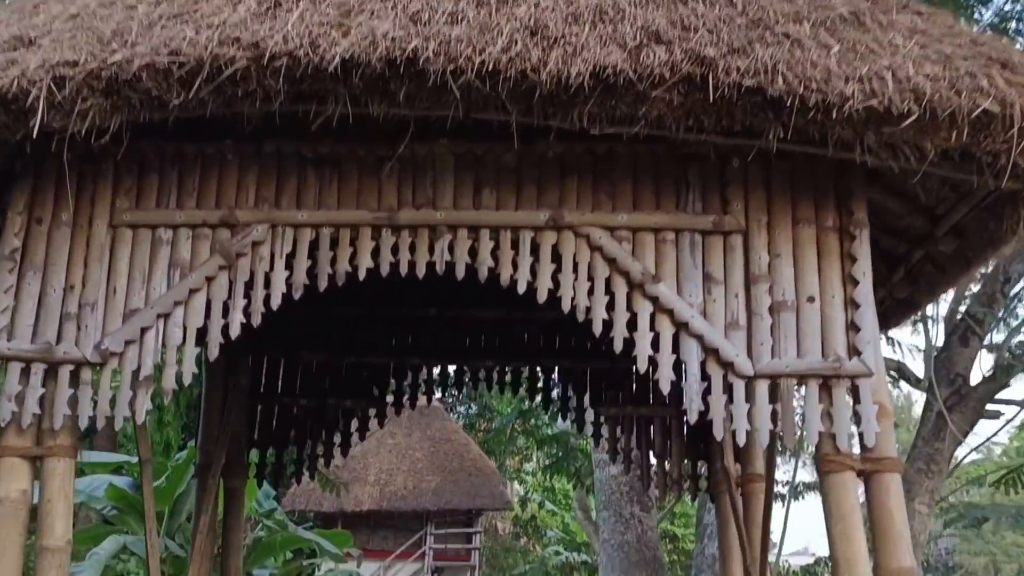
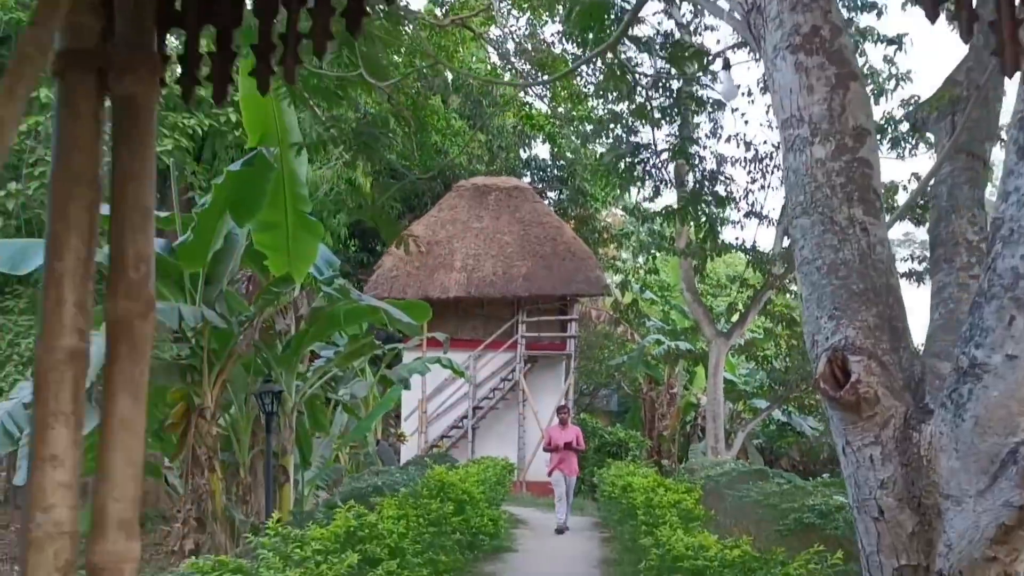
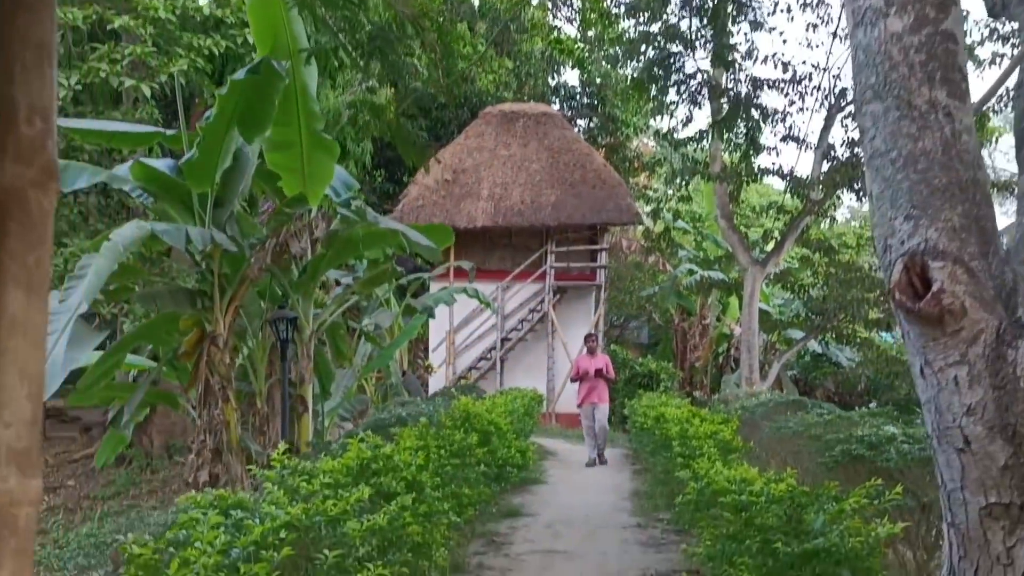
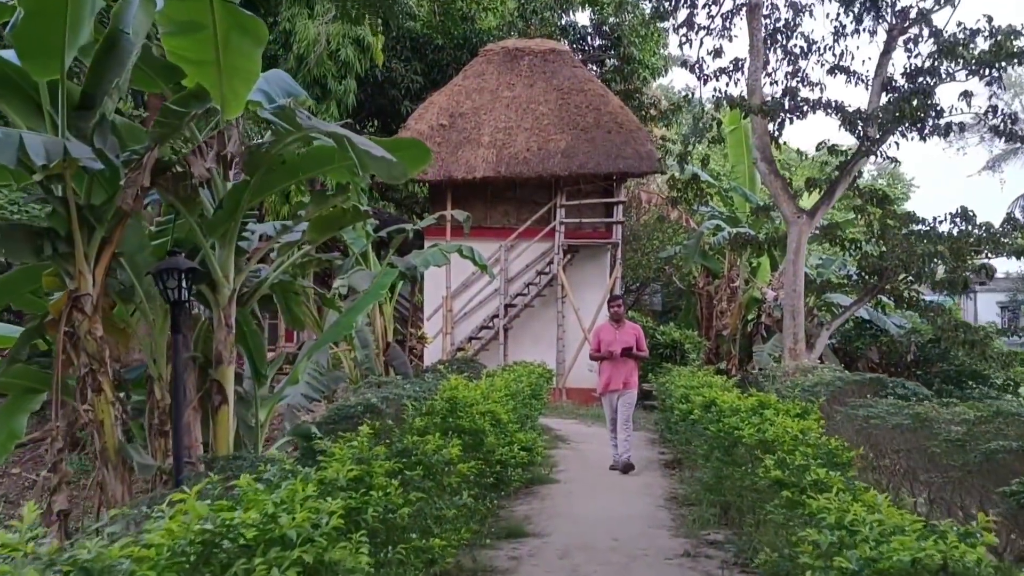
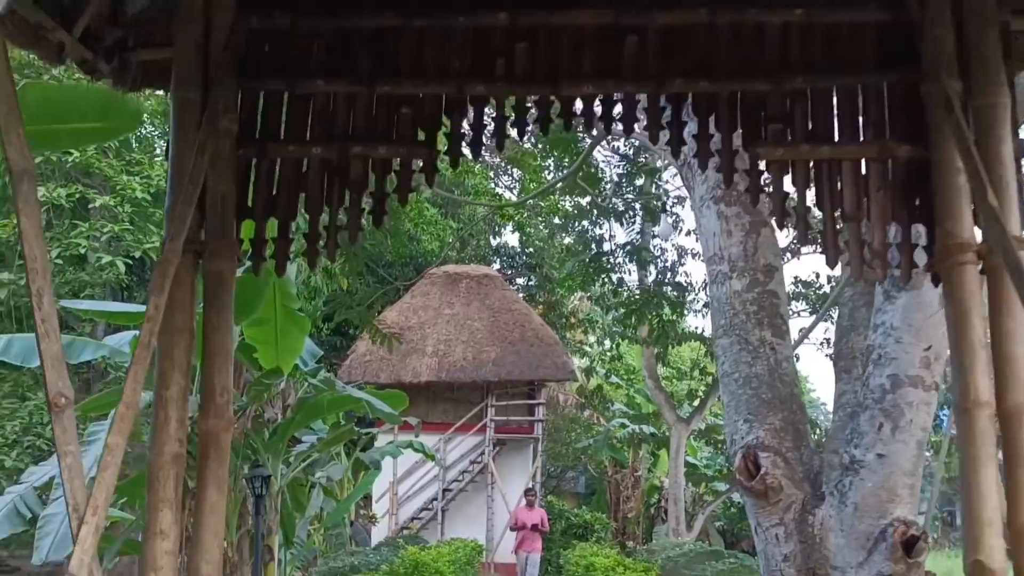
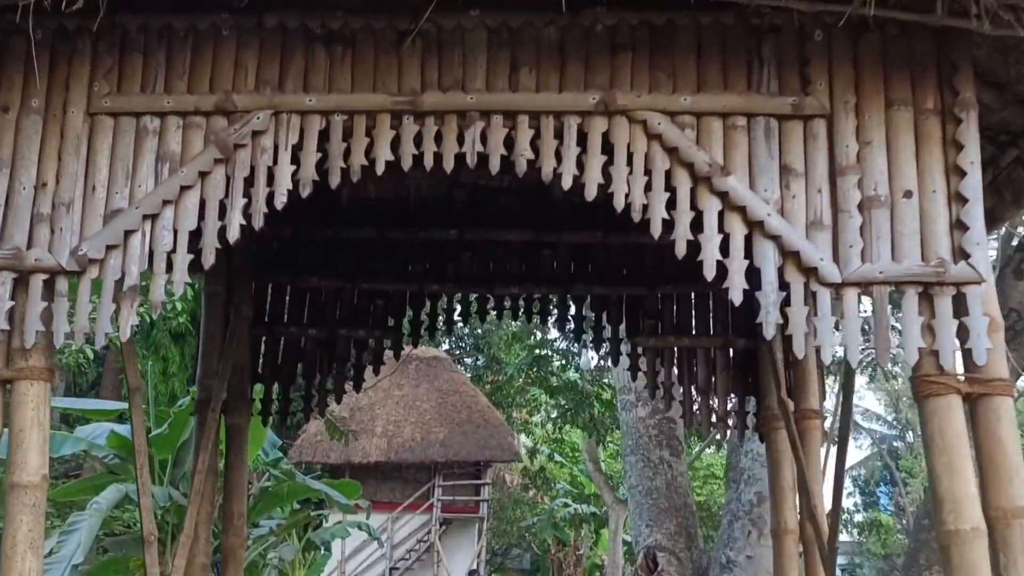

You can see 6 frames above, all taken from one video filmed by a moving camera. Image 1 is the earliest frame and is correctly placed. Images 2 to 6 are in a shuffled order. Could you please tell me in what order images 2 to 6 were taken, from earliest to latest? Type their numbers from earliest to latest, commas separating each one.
6, 5, 2, 3, 4
